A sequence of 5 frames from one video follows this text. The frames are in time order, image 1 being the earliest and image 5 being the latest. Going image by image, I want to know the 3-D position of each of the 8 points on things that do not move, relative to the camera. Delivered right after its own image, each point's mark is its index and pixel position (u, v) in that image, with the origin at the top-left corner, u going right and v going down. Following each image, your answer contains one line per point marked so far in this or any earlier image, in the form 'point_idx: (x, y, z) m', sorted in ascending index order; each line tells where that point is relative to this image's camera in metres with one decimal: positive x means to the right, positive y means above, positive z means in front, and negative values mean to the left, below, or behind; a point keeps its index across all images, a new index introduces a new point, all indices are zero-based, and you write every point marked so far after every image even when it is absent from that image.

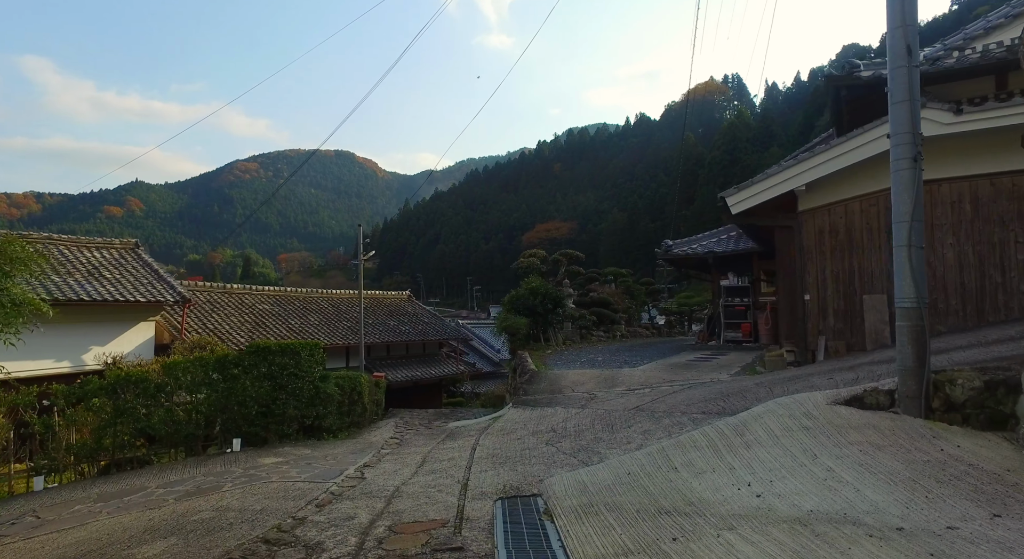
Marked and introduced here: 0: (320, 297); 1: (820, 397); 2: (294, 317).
0: (-6.0, -0.5, +17.8) m
1: (+2.2, -0.8, +4.1) m
2: (-6.1, -1.0, +16.0) m
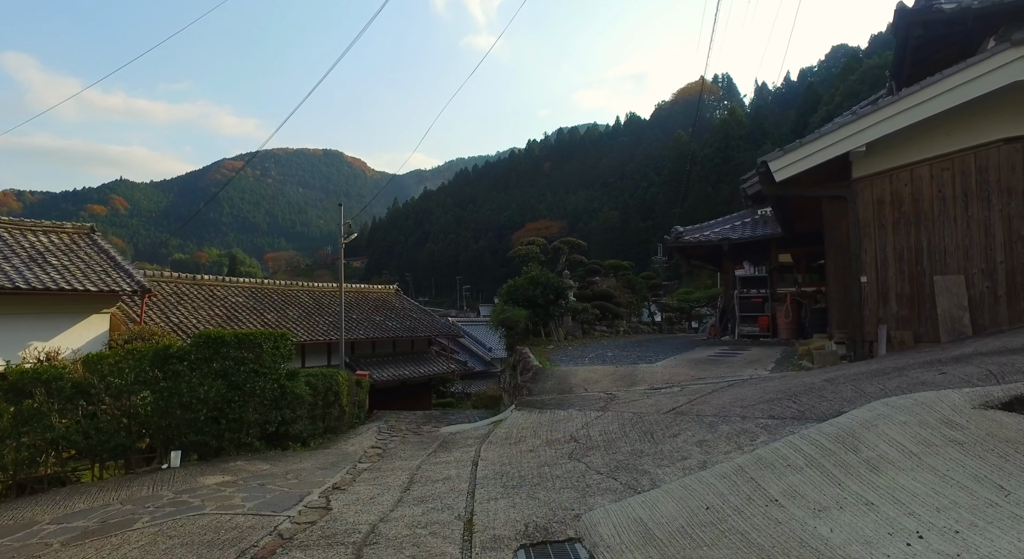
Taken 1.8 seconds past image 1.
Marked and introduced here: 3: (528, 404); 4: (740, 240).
0: (-6.2, -0.3, +16.6) m
1: (+2.3, -0.6, +3.0) m
2: (-6.2, -0.8, +14.7) m
3: (+0.2, -1.5, +6.8) m
4: (+4.8, +0.8, +12.1) m
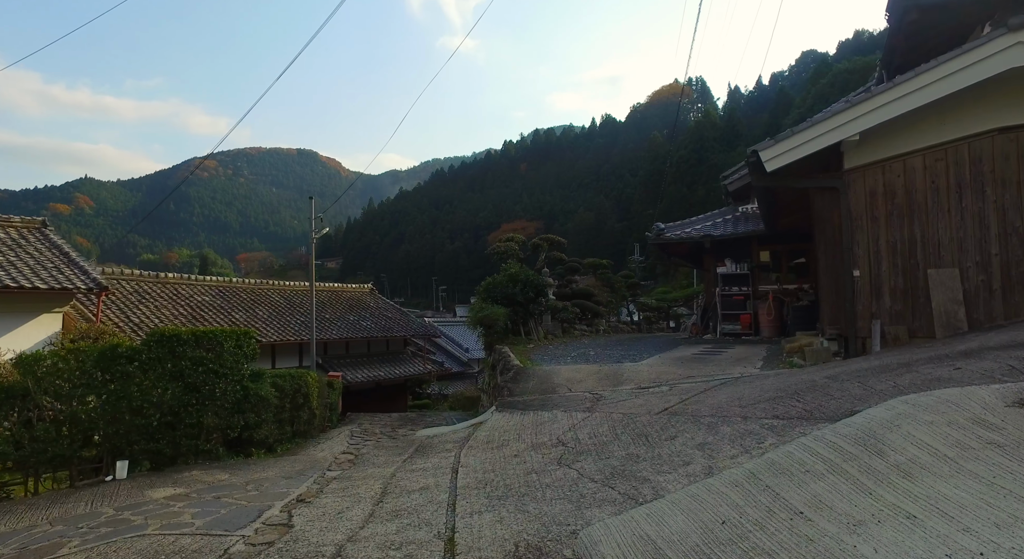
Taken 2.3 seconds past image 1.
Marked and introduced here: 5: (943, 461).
0: (-6.8, -0.3, +16.0) m
1: (+2.3, -0.5, +2.7) m
2: (-6.7, -0.8, +14.1) m
3: (0.0, -1.4, +6.4) m
4: (+4.3, +0.9, +11.9) m
5: (+1.7, -0.7, +2.3) m
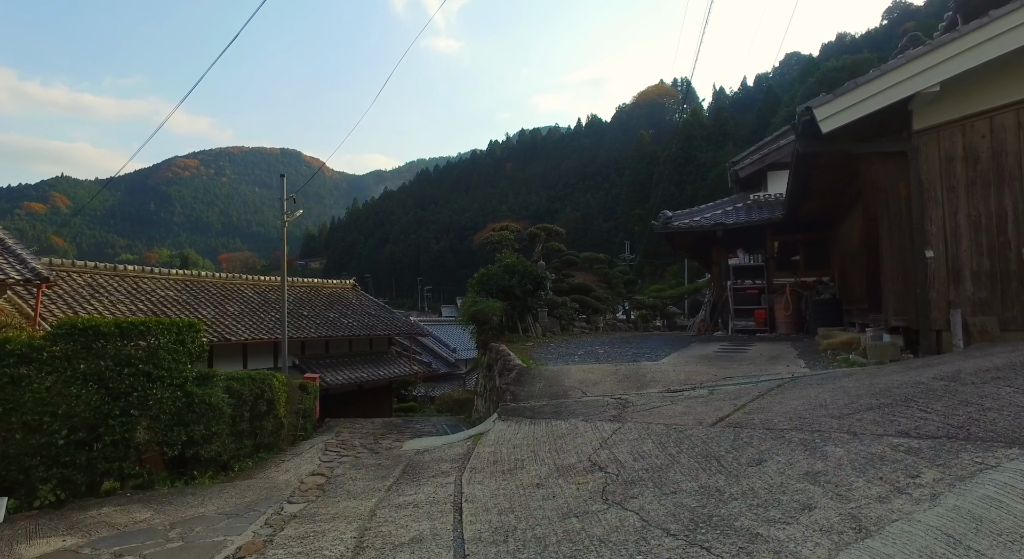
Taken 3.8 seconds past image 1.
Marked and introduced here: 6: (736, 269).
0: (-7.0, -0.1, +14.7) m
1: (+2.4, -0.4, +1.7) m
2: (-6.9, -0.6, +12.9) m
3: (0.0, -1.3, +5.4) m
4: (+4.3, +1.0, +11.0) m
5: (+1.9, -0.6, +1.3) m
6: (+4.6, +0.2, +11.8) m
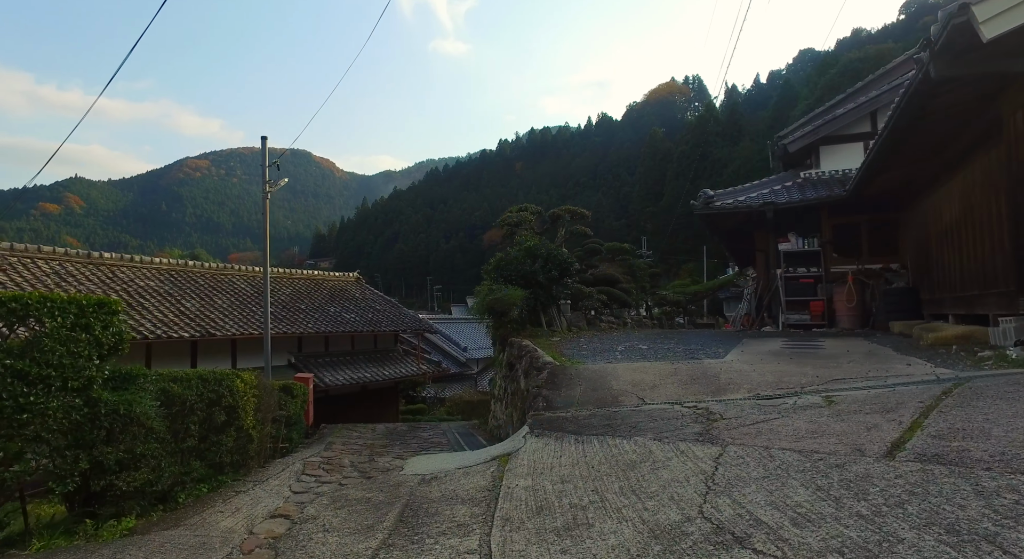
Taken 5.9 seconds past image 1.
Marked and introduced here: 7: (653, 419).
0: (-6.5, +0.1, +13.5) m
1: (+2.6, -0.1, +0.3) m
2: (-6.5, -0.4, +11.6) m
3: (+0.3, -1.0, +4.0) m
4: (+4.6, +1.3, +9.5) m
5: (+2.1, -0.3, -0.1) m
6: (+4.9, +0.4, +10.3) m
7: (+0.9, -0.9, +3.8) m
